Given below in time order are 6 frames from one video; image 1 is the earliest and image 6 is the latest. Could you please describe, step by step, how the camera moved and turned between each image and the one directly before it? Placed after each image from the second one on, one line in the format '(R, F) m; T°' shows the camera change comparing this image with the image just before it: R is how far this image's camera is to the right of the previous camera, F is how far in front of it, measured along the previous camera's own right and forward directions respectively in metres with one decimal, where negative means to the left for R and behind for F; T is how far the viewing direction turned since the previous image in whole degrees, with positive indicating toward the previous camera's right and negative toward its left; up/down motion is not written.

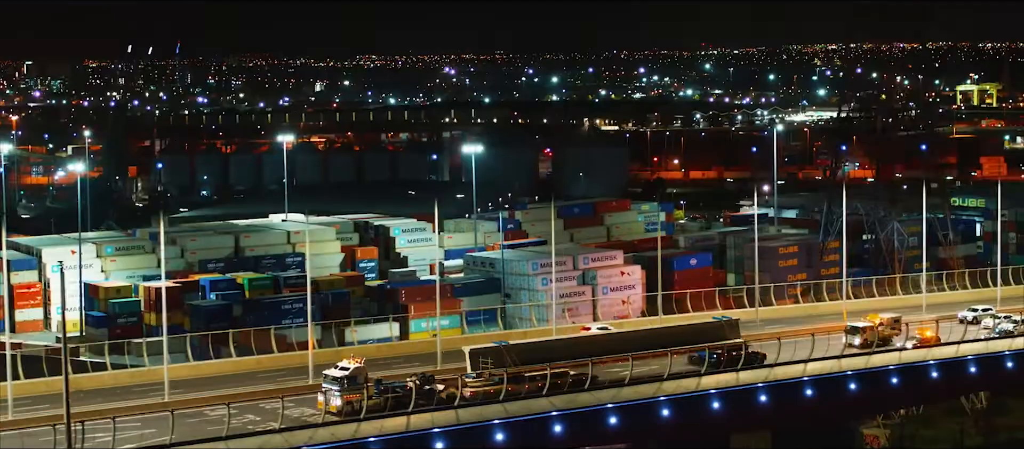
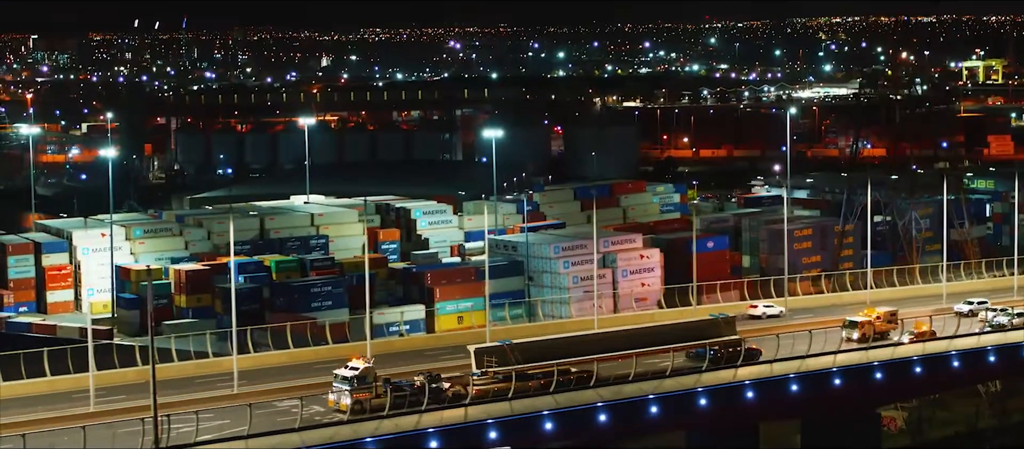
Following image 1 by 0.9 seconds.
(-0.4, -0.4) m; 0°
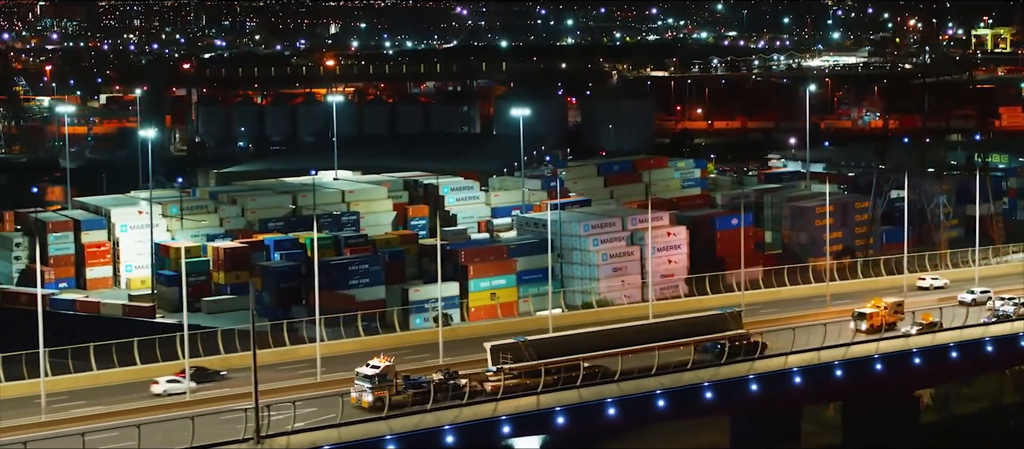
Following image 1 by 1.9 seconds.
(-0.5, -0.5) m; 0°
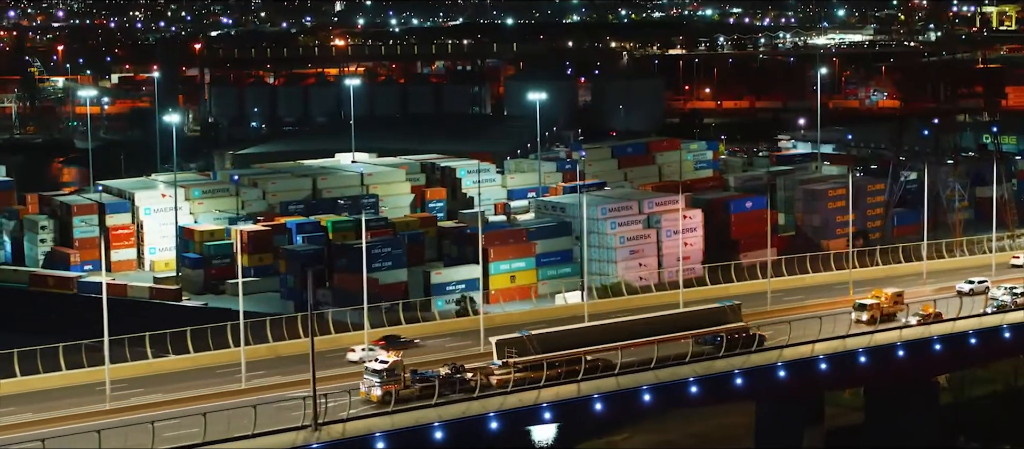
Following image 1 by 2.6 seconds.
(-0.3, -0.4) m; 0°
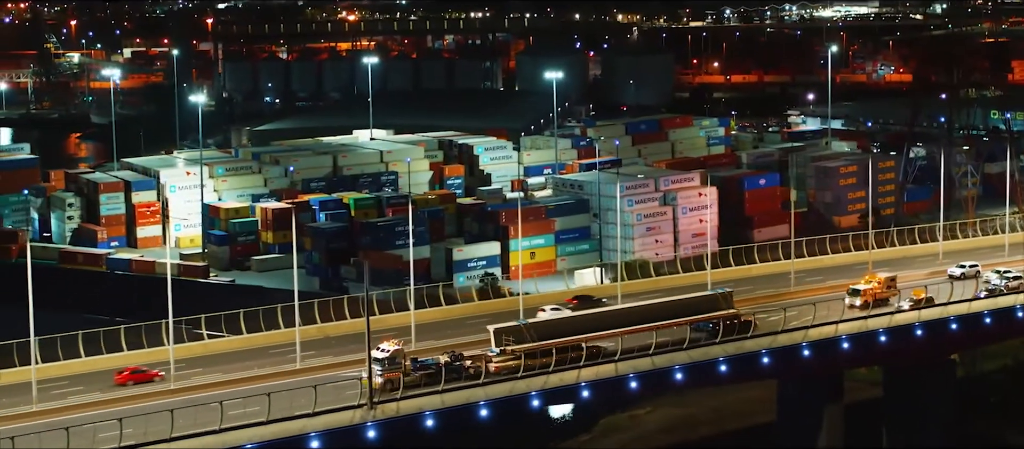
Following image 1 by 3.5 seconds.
(-0.3, -0.5) m; 0°
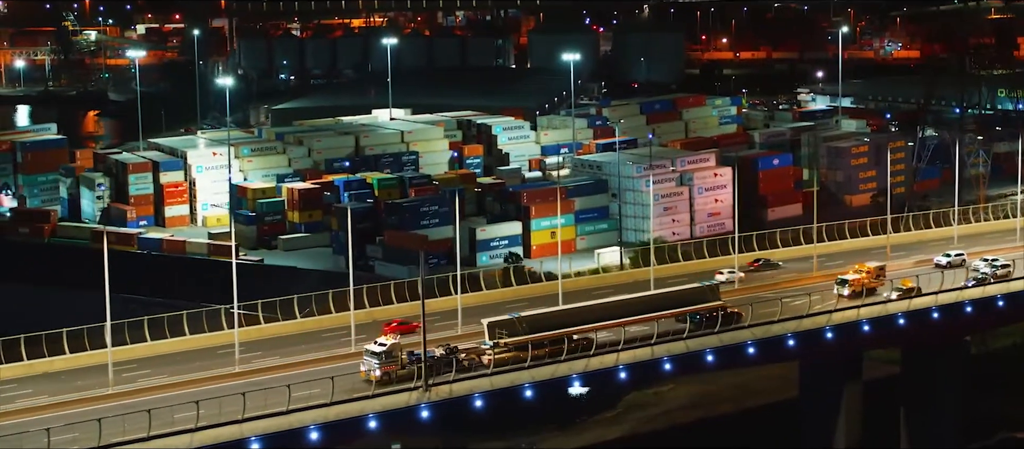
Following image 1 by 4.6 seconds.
(-0.4, -0.5) m; 0°
